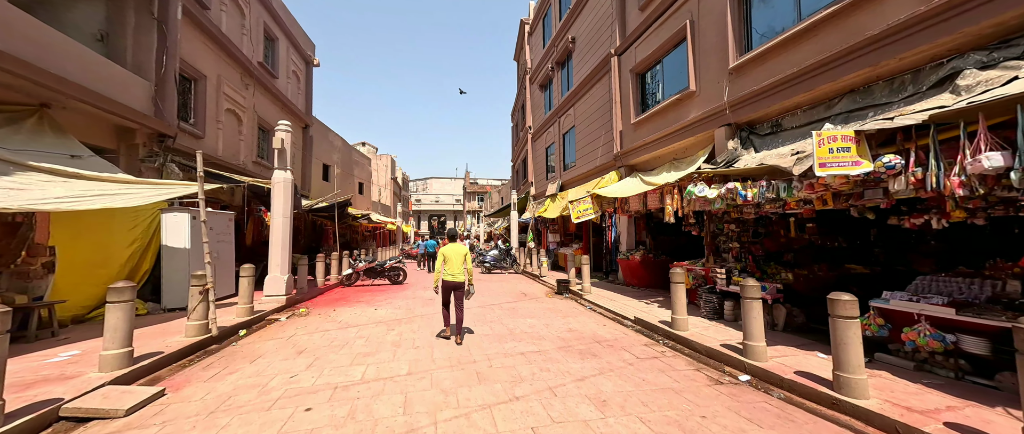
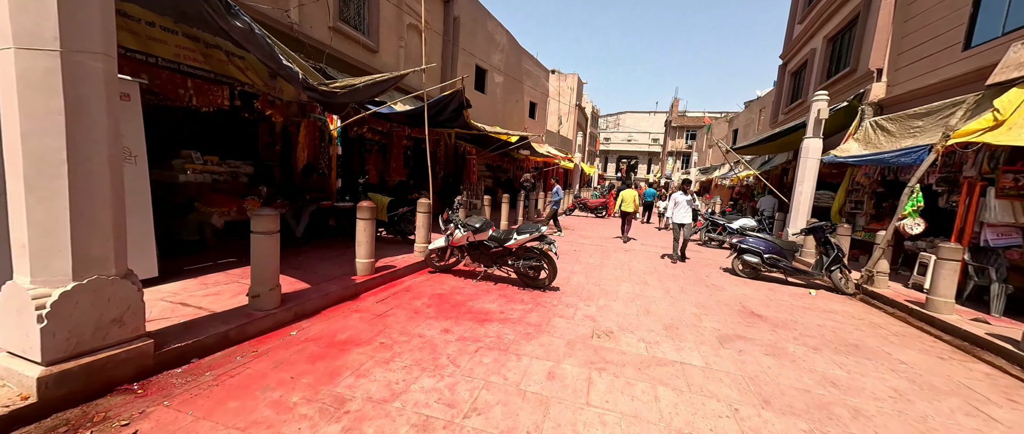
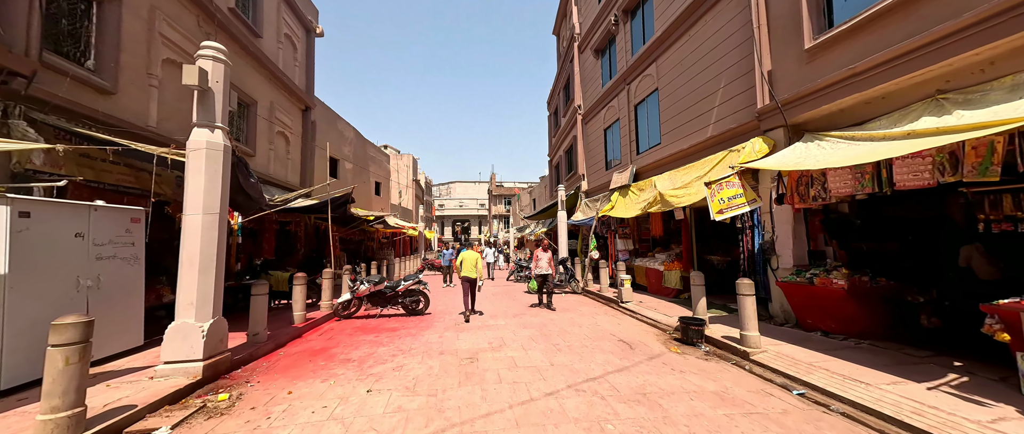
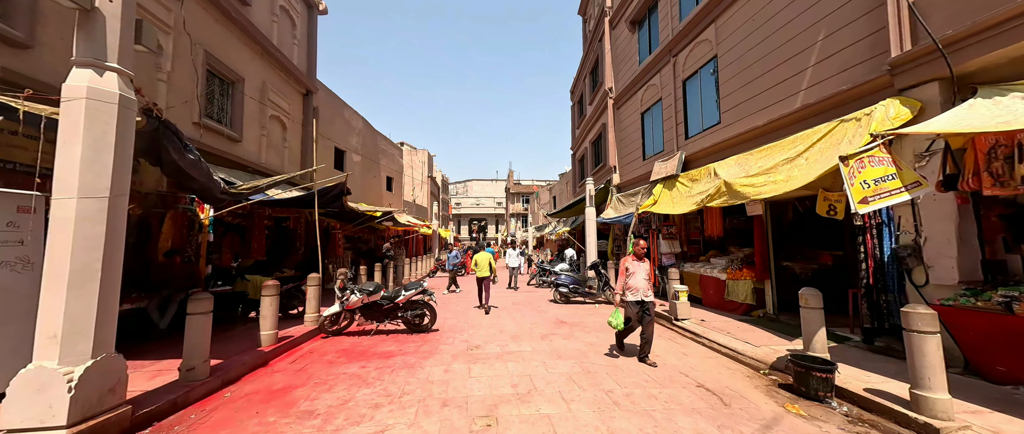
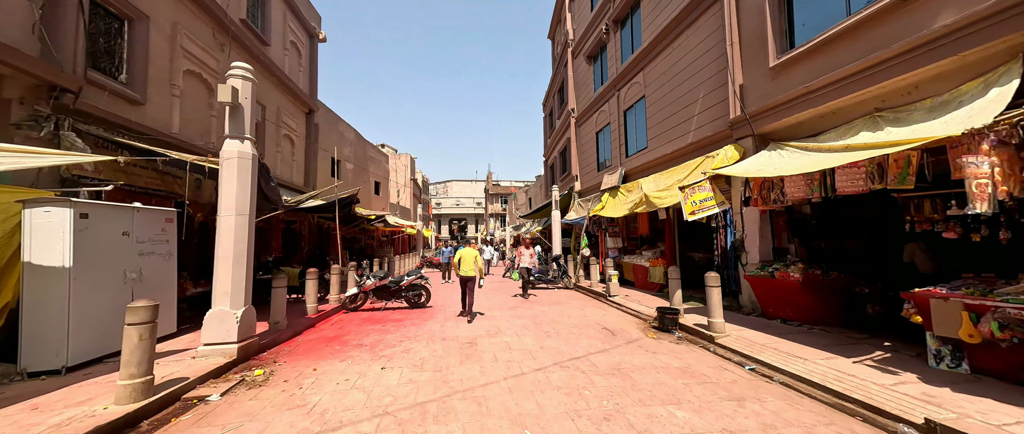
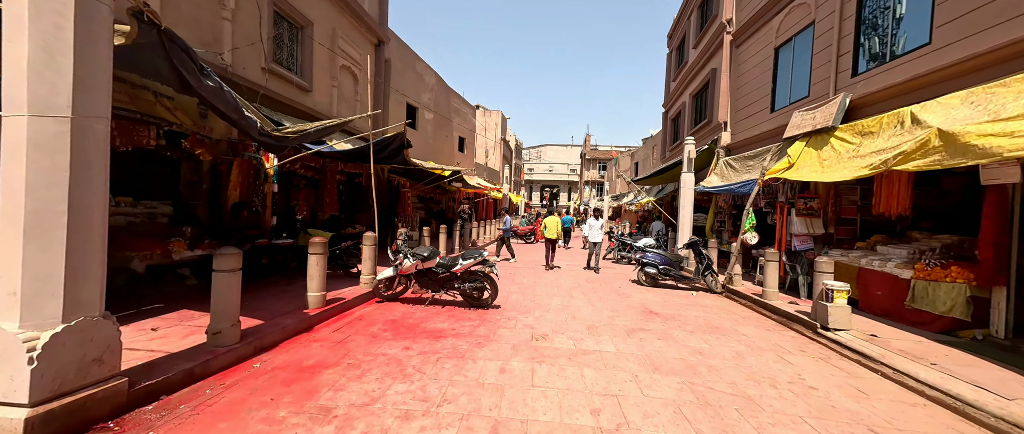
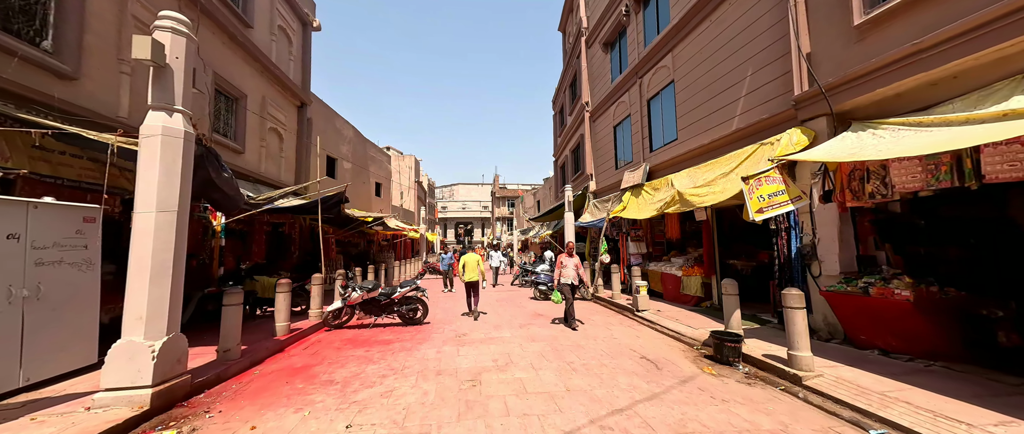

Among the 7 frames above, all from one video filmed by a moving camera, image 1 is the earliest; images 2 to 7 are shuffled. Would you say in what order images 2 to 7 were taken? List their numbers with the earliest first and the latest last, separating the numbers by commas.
5, 3, 7, 4, 6, 2
